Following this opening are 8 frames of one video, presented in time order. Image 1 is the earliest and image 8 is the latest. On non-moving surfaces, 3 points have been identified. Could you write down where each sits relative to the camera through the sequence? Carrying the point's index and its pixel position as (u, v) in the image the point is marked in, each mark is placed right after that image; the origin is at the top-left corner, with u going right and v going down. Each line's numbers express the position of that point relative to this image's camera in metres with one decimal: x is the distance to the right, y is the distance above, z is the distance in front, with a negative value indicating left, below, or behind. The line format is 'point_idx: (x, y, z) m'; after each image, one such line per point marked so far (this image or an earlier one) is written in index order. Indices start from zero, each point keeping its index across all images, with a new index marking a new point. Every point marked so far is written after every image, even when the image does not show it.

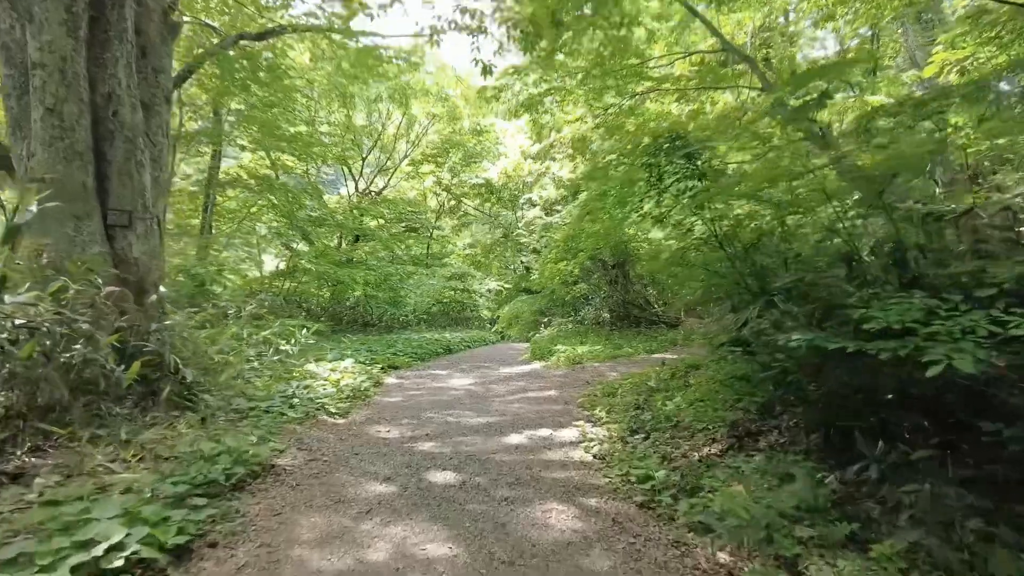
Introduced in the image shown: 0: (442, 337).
0: (-1.4, -1.0, +13.1) m
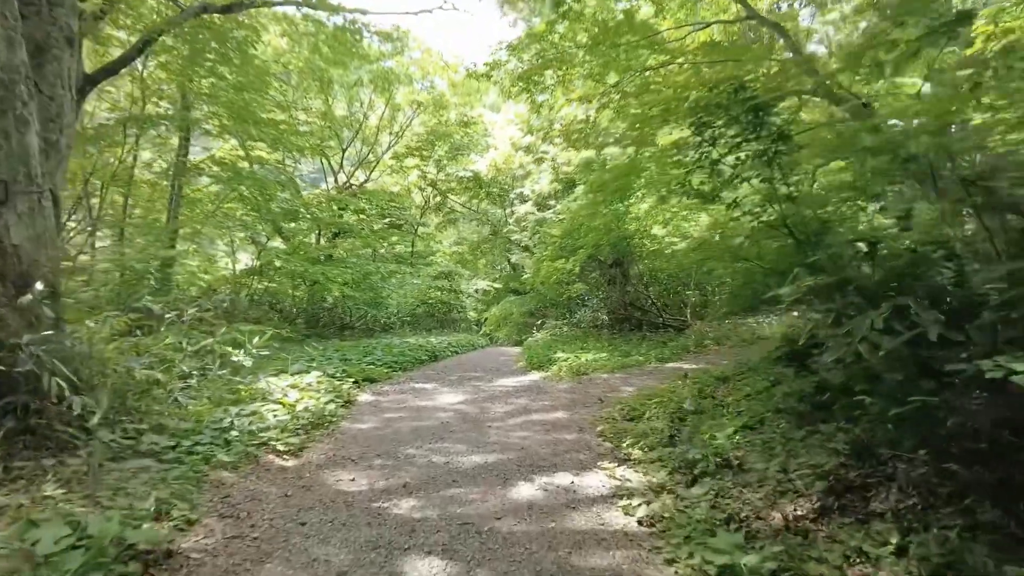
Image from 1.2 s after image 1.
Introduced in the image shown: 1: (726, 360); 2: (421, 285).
0: (-1.5, -1.0, +11.9) m
1: (+2.7, -0.9, +8.1) m
2: (-2.5, +0.1, +17.6) m
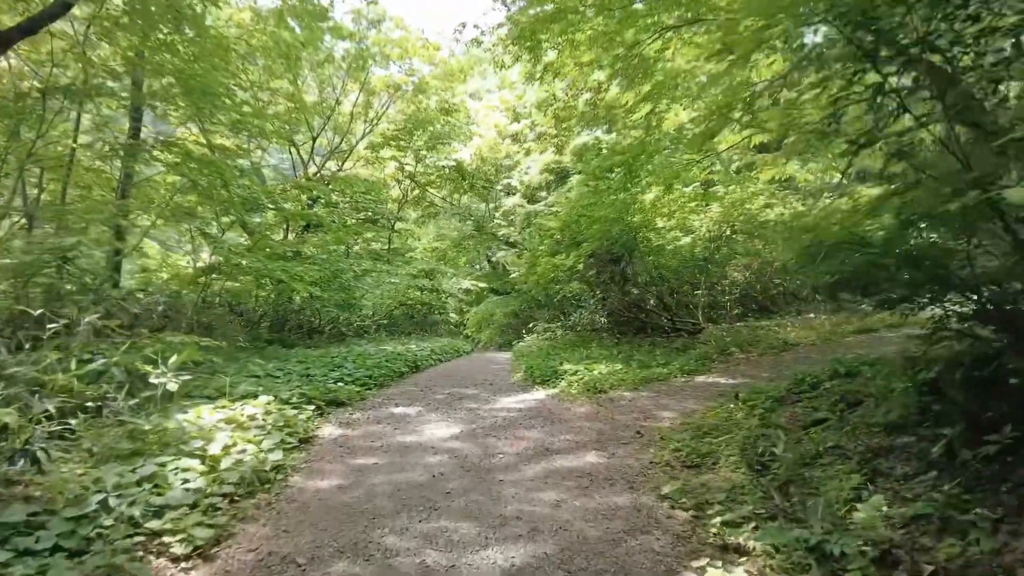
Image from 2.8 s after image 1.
0: (-1.6, -1.0, +10.4) m
1: (+2.7, -0.9, +6.8) m
2: (-2.8, +0.1, +16.1) m
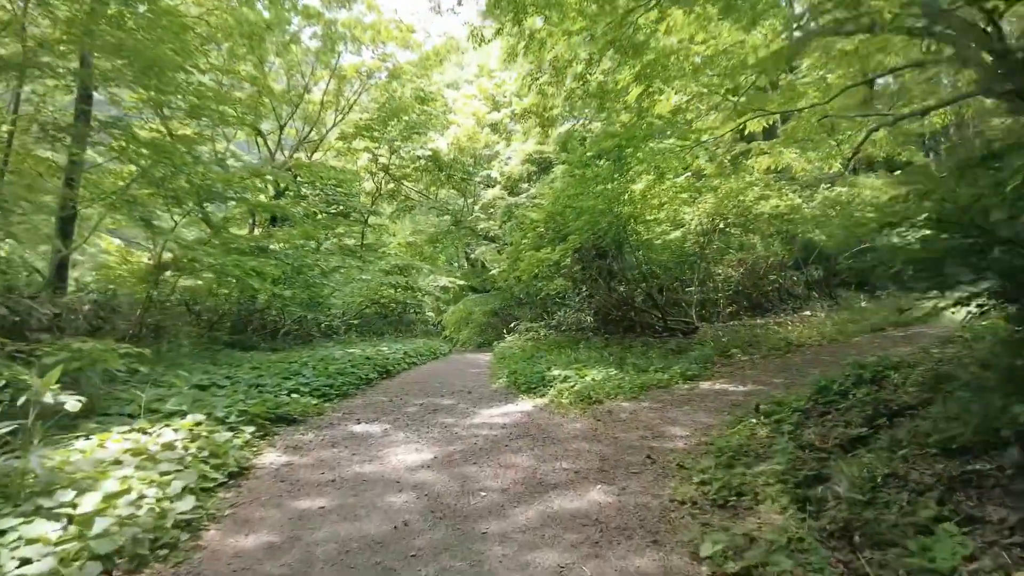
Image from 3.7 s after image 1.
0: (-1.9, -0.9, +9.5) m
1: (+2.6, -0.9, +6.1) m
2: (-3.3, +0.1, +15.2) m
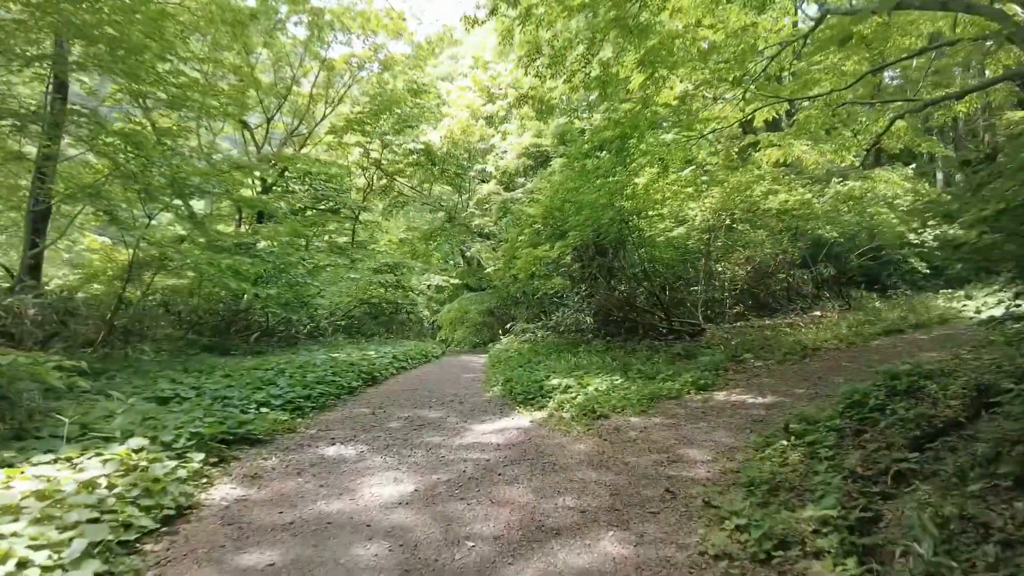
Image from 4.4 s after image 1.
0: (-2.0, -0.9, +8.9) m
1: (+2.5, -0.9, +5.5) m
2: (-3.4, +0.2, +14.6) m
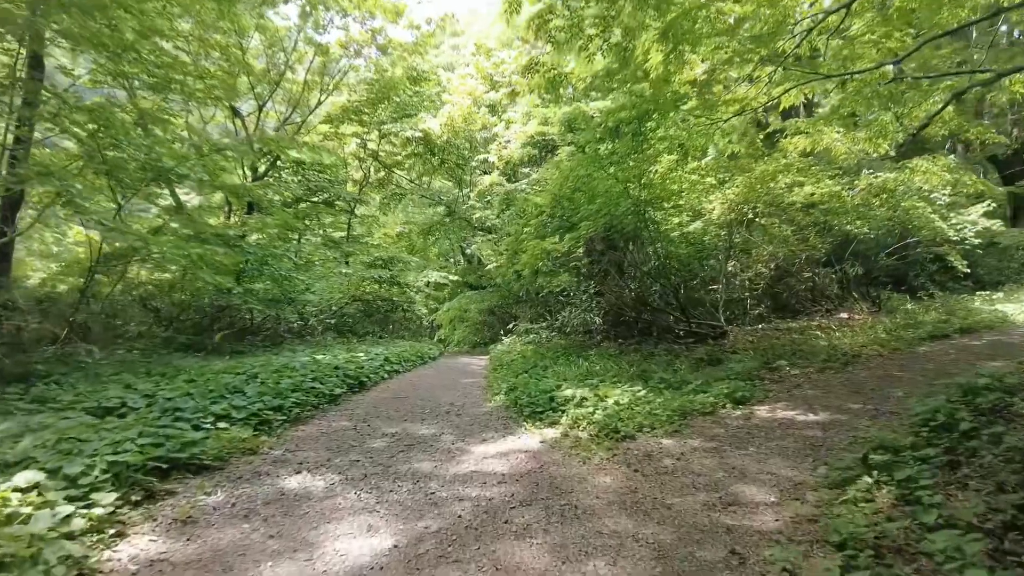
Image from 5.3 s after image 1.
0: (-1.9, -0.9, +8.1) m
1: (+2.6, -0.9, +4.7) m
2: (-3.3, +0.2, +13.7) m
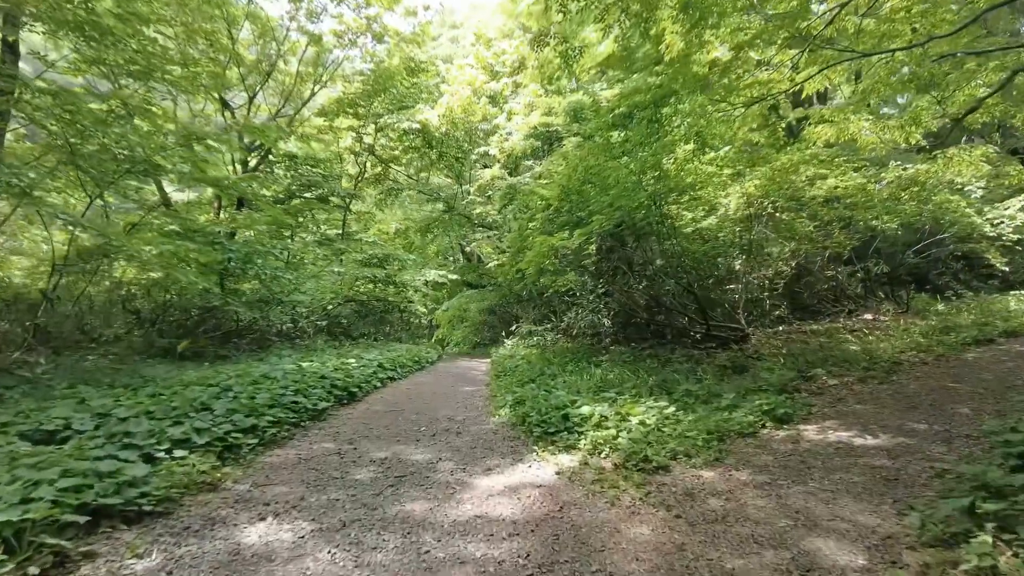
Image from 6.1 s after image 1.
0: (-1.9, -0.9, +7.5) m
1: (+2.6, -0.9, +4.0) m
2: (-3.3, +0.2, +13.1) m
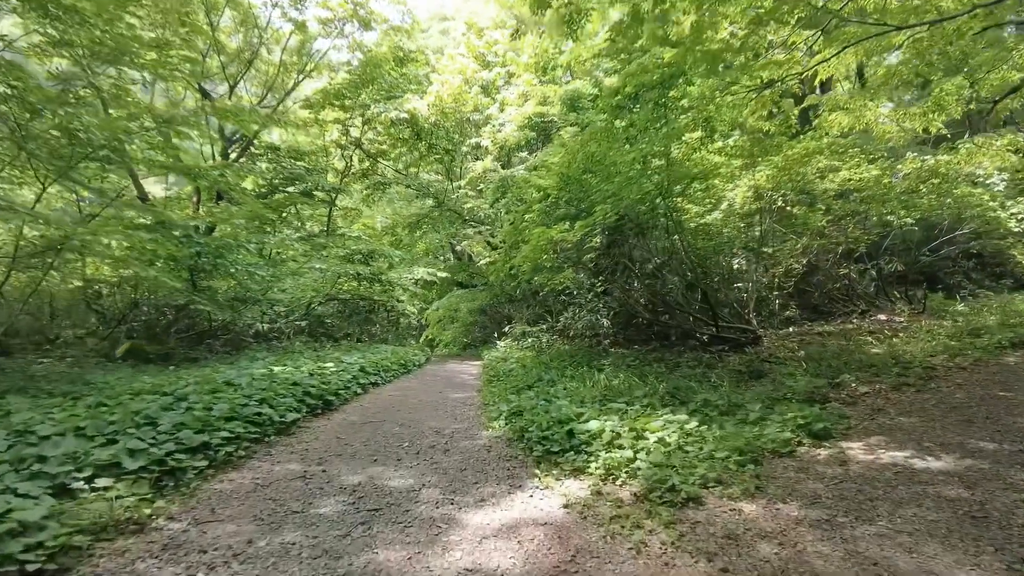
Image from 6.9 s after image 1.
0: (-2.0, -0.8, +6.8) m
1: (+2.6, -0.8, +3.4) m
2: (-3.4, +0.3, +12.4) m
